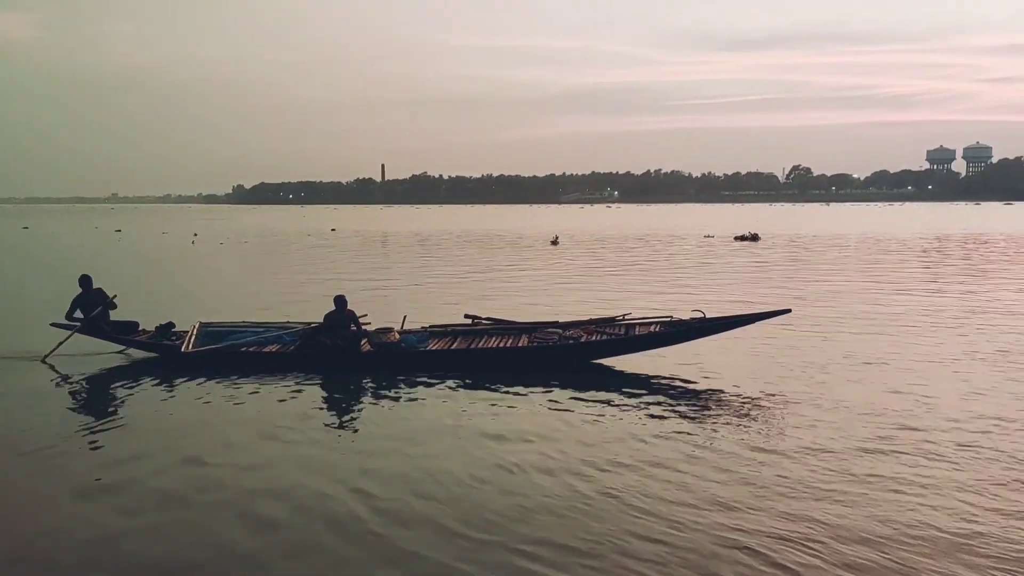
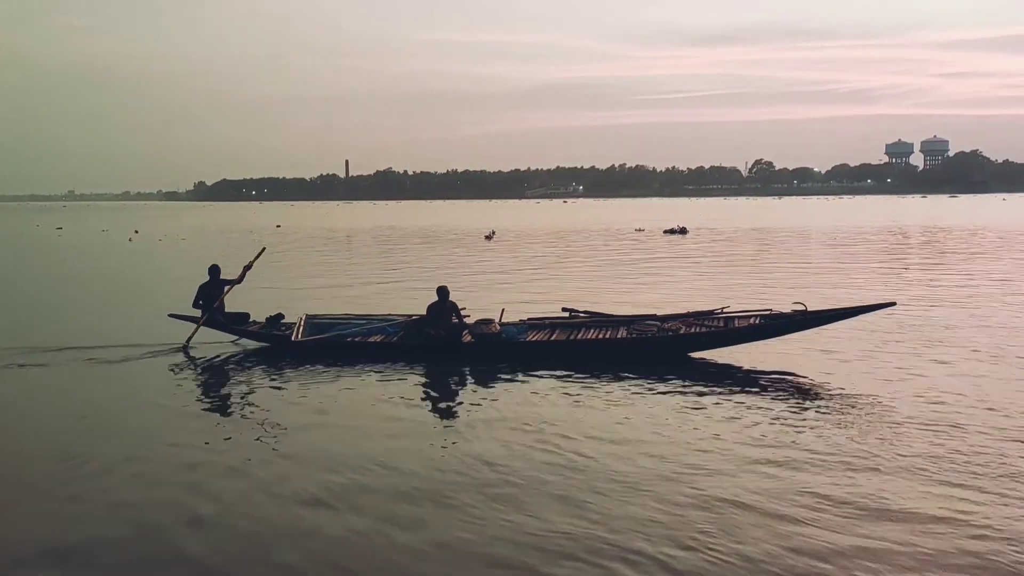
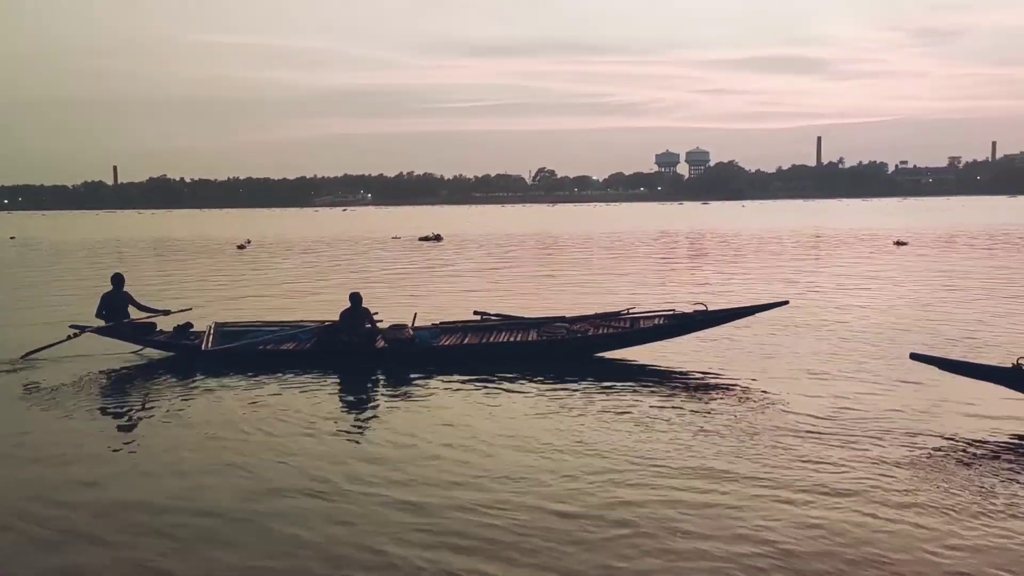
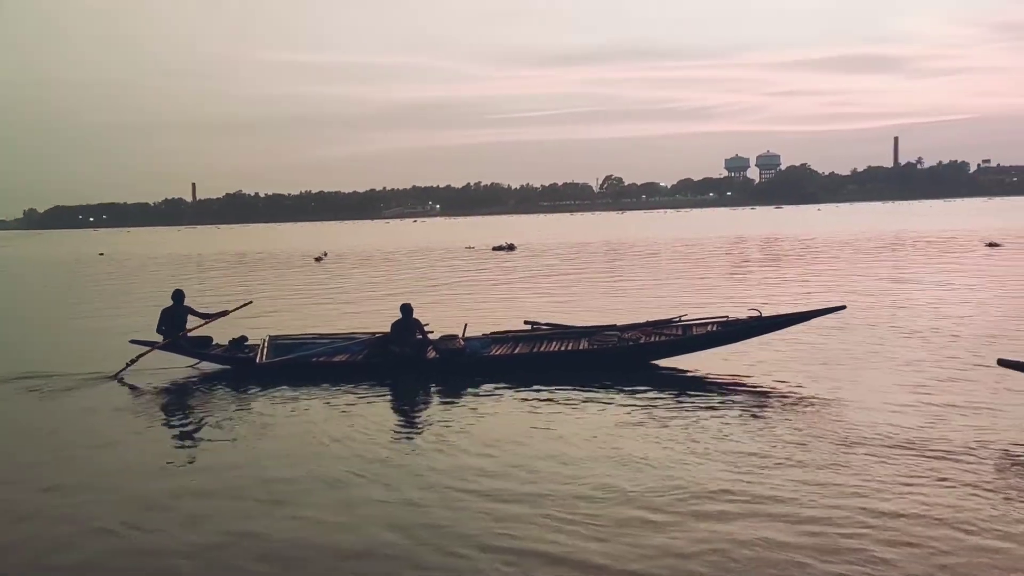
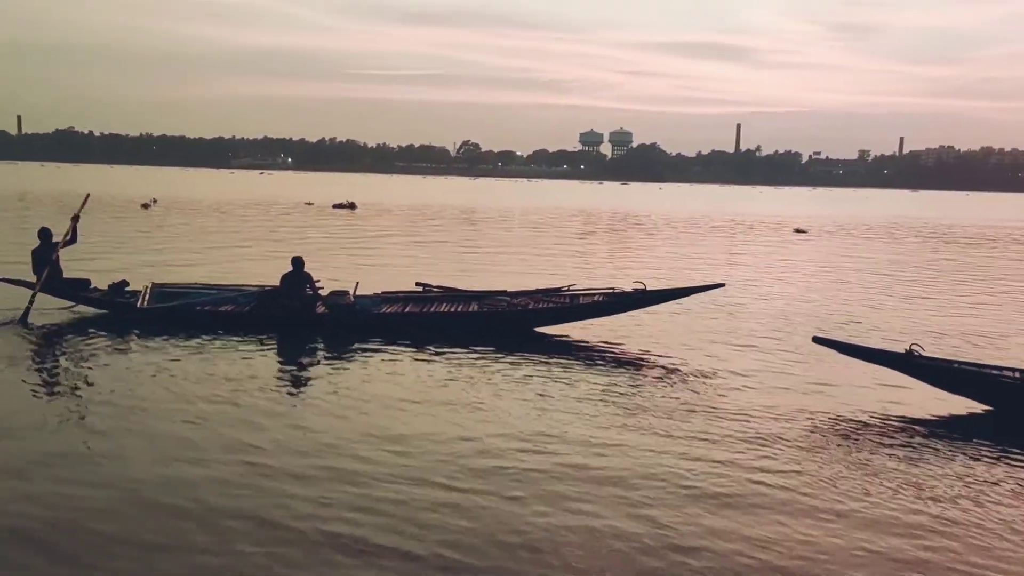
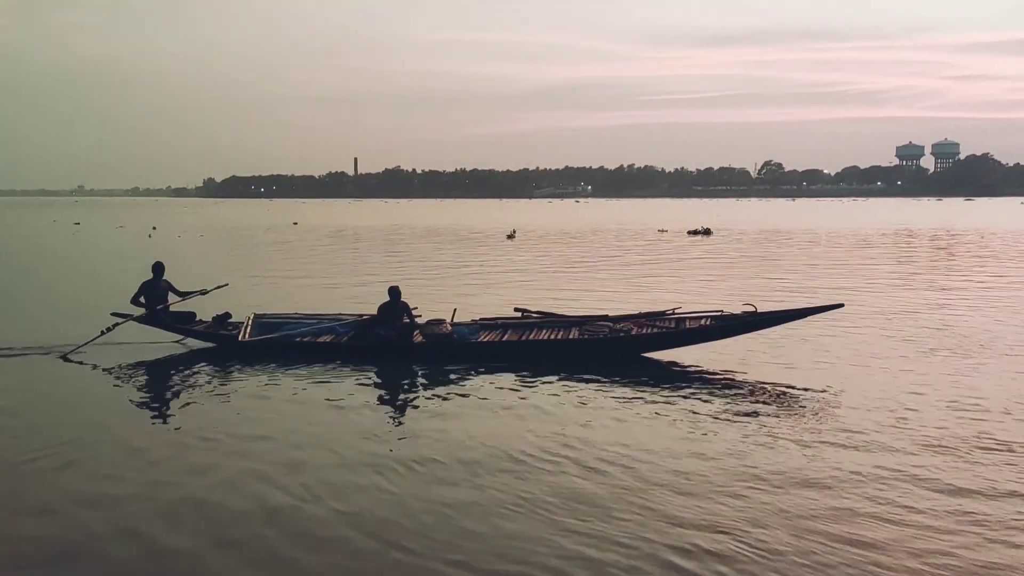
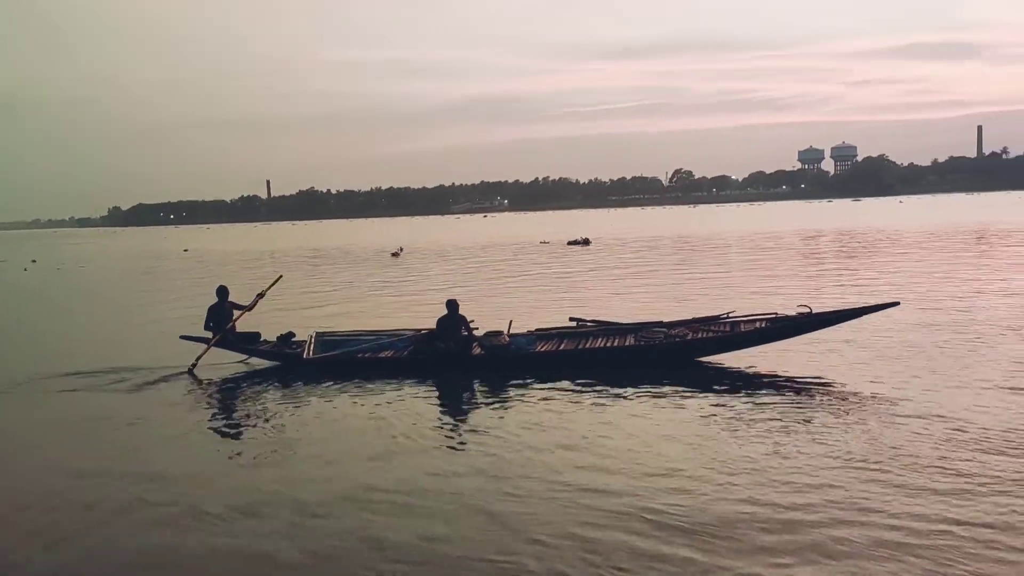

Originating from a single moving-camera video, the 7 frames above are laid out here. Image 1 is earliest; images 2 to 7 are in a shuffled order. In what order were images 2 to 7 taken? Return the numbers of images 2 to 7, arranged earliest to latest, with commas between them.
6, 2, 7, 4, 3, 5
